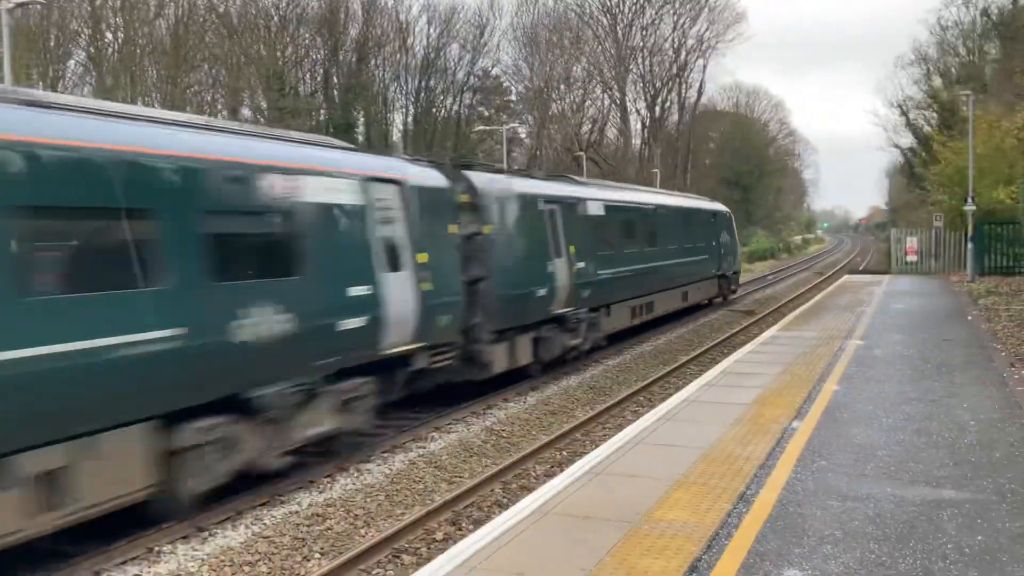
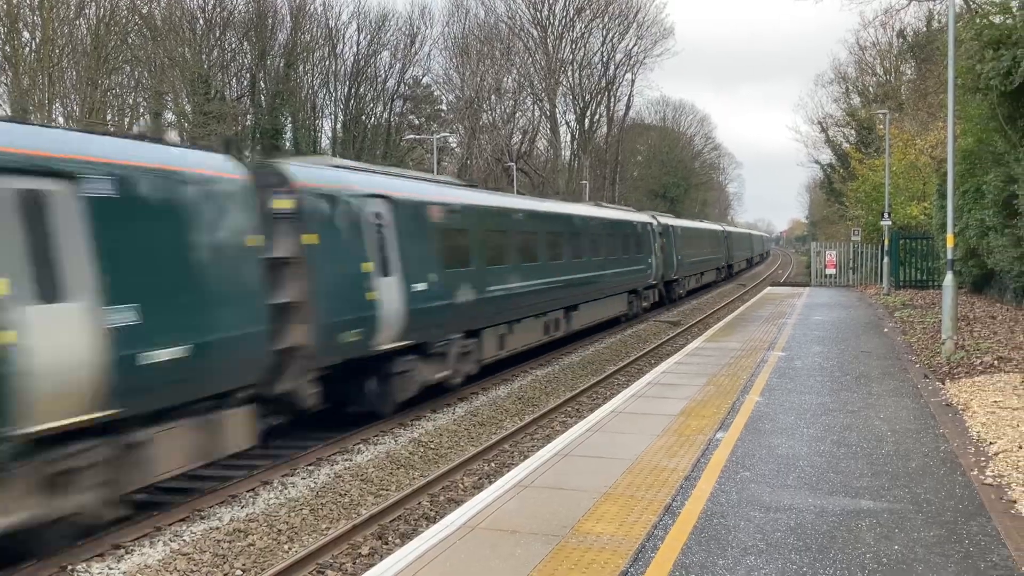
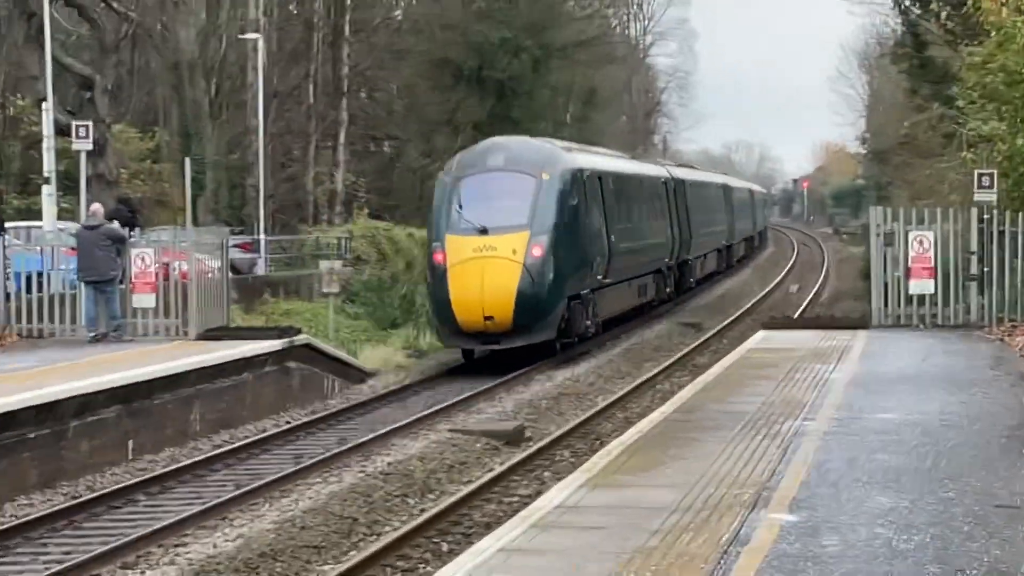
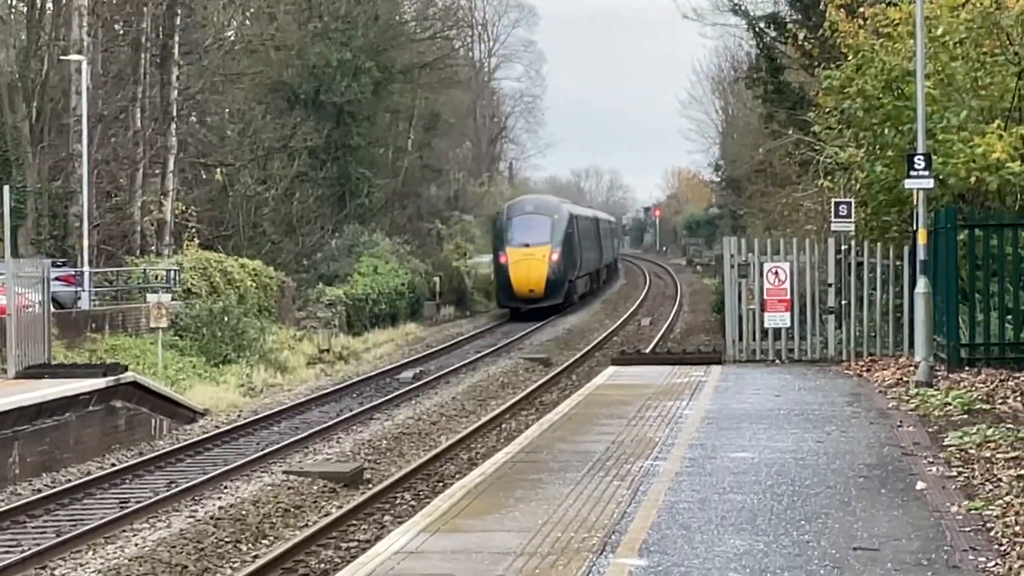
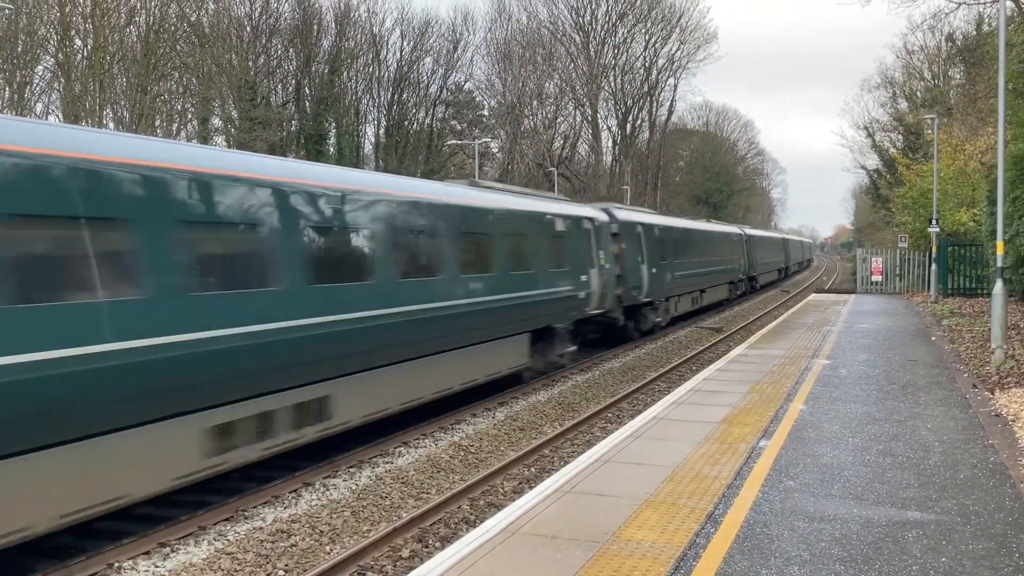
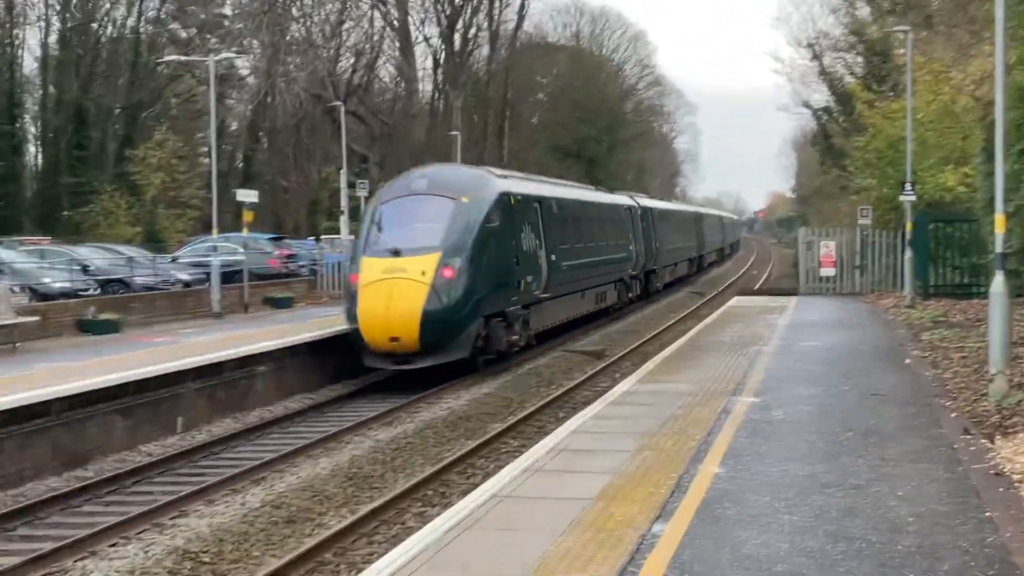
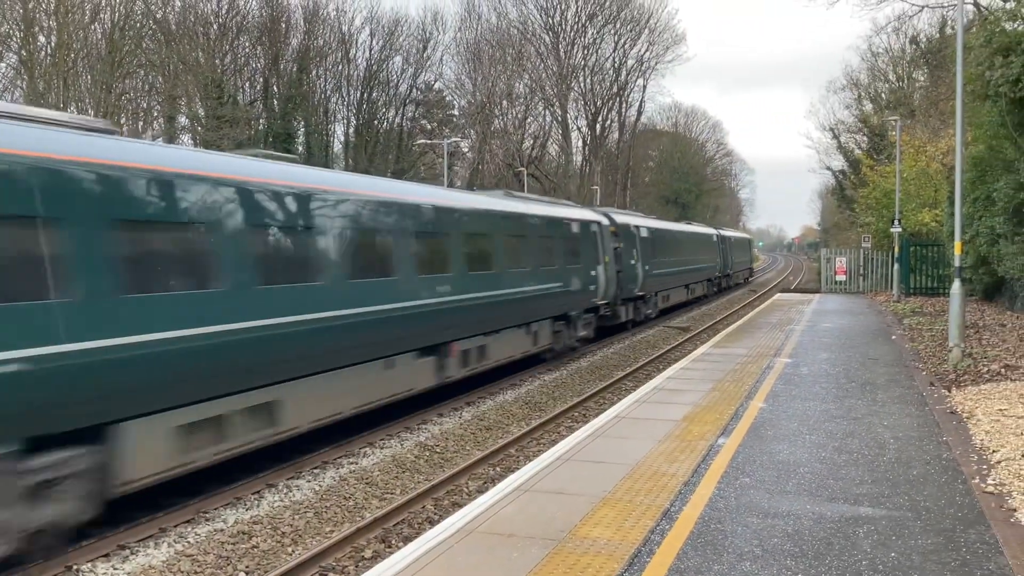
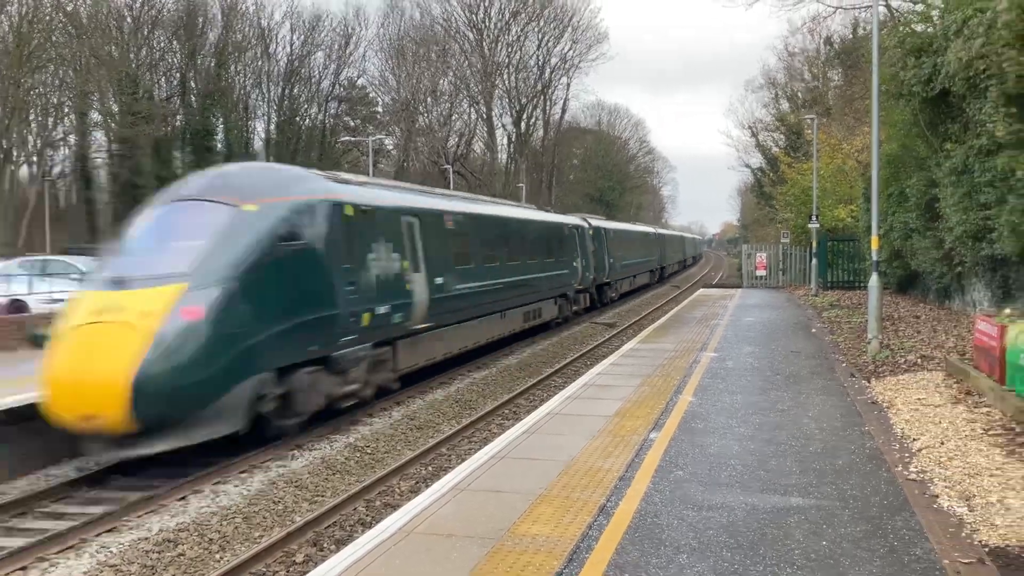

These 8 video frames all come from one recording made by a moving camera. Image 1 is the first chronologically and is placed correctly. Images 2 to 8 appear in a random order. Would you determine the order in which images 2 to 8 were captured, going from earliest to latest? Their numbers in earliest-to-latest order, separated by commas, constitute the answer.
7, 5, 2, 8, 6, 3, 4
